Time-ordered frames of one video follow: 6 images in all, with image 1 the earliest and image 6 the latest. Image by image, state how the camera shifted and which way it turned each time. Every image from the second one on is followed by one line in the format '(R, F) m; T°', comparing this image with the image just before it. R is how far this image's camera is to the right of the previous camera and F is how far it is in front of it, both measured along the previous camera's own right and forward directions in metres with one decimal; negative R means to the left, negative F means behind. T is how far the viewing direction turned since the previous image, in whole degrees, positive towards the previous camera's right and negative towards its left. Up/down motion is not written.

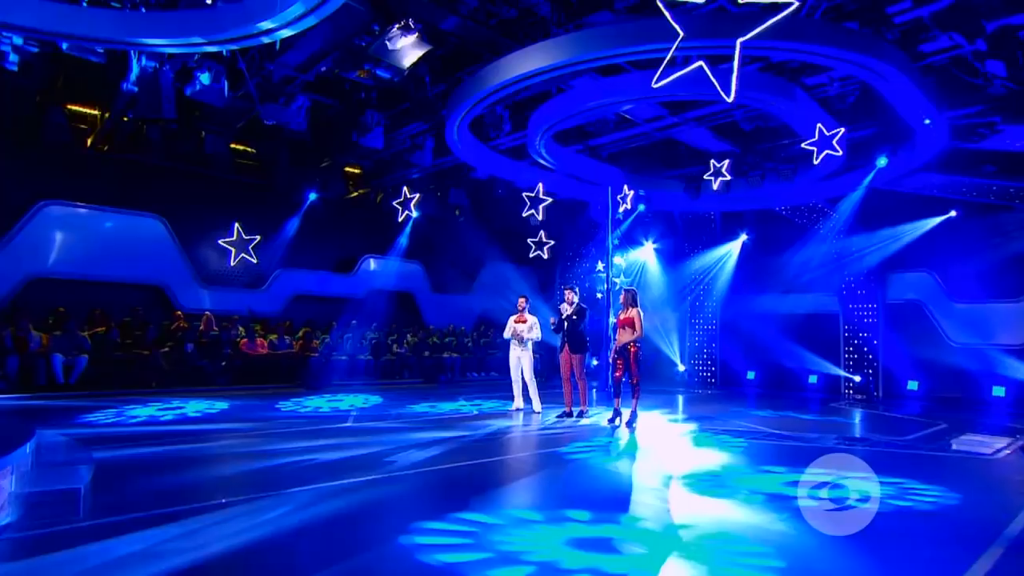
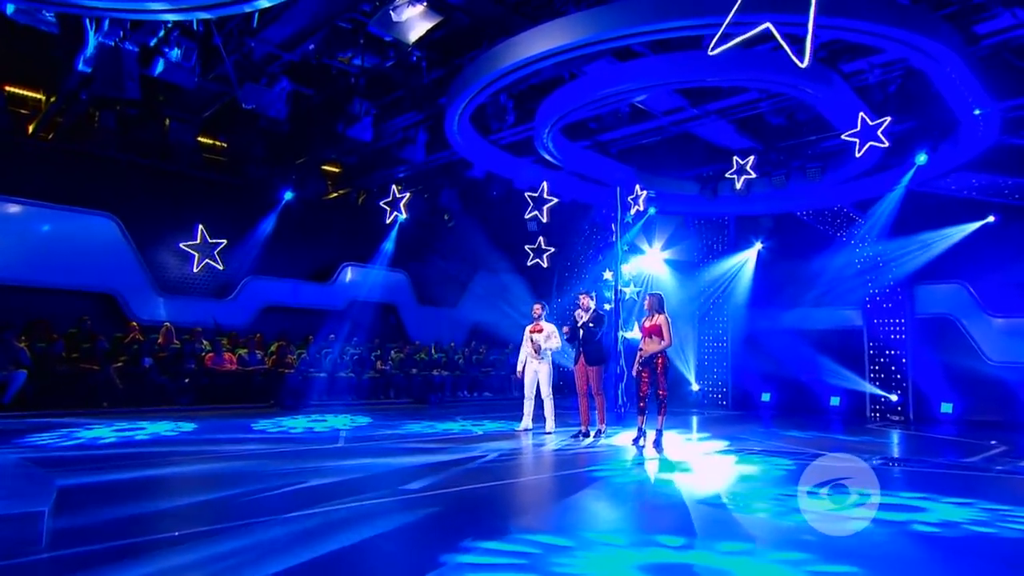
(-0.8, +1.5) m; +3°
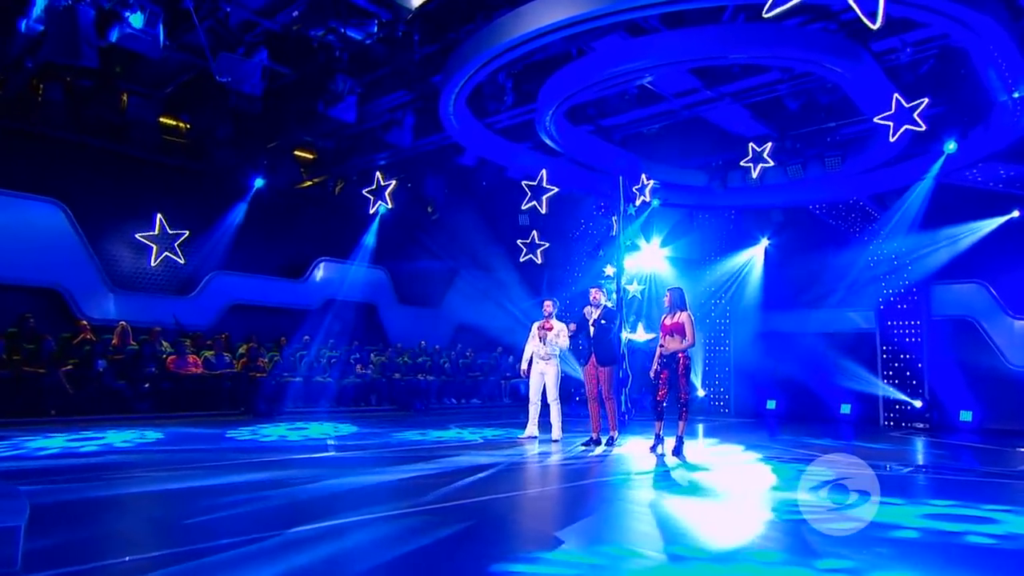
(-0.7, +1.1) m; +4°
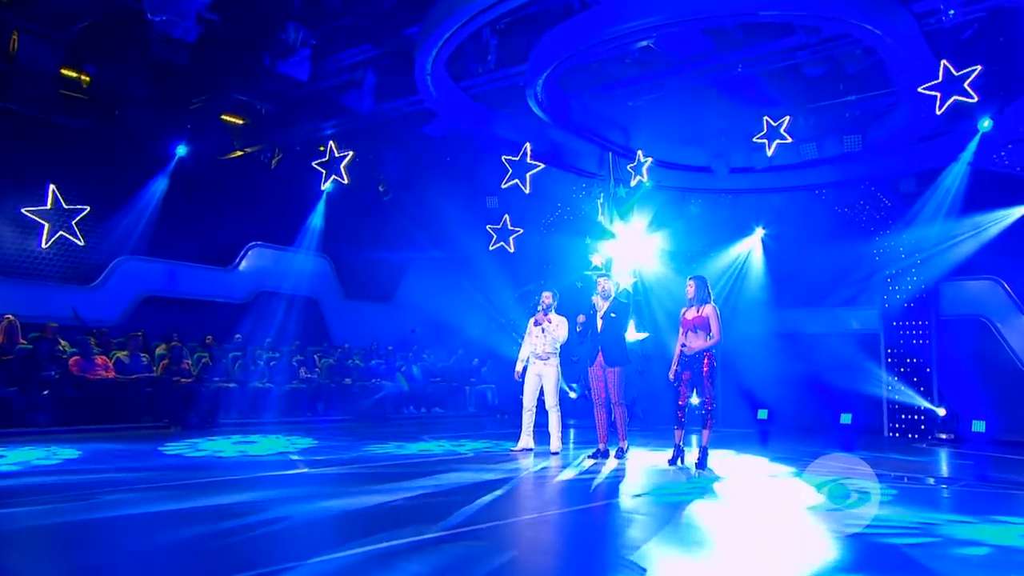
(-1.0, +1.8) m; +7°
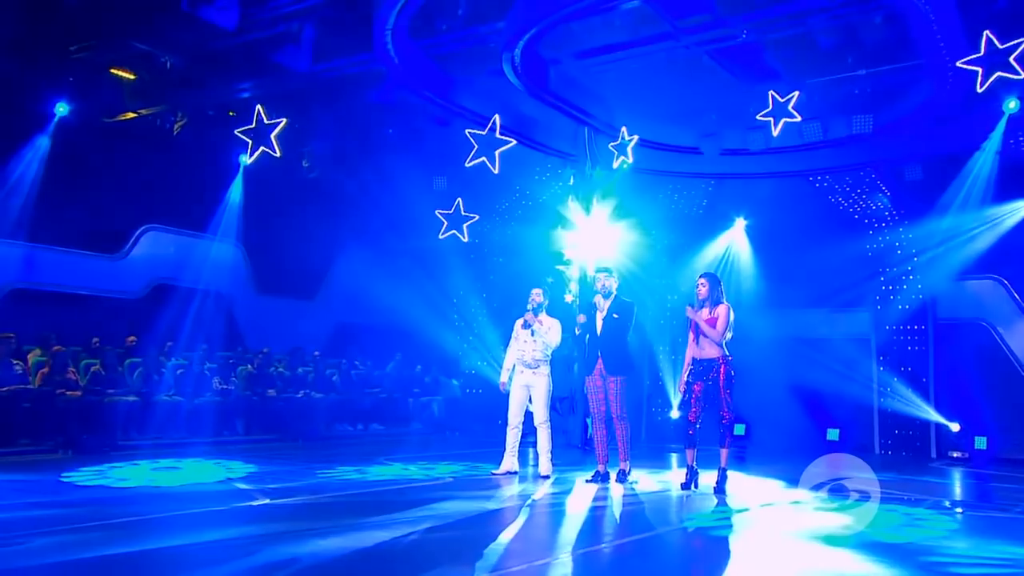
(-0.7, +1.7) m; +7°
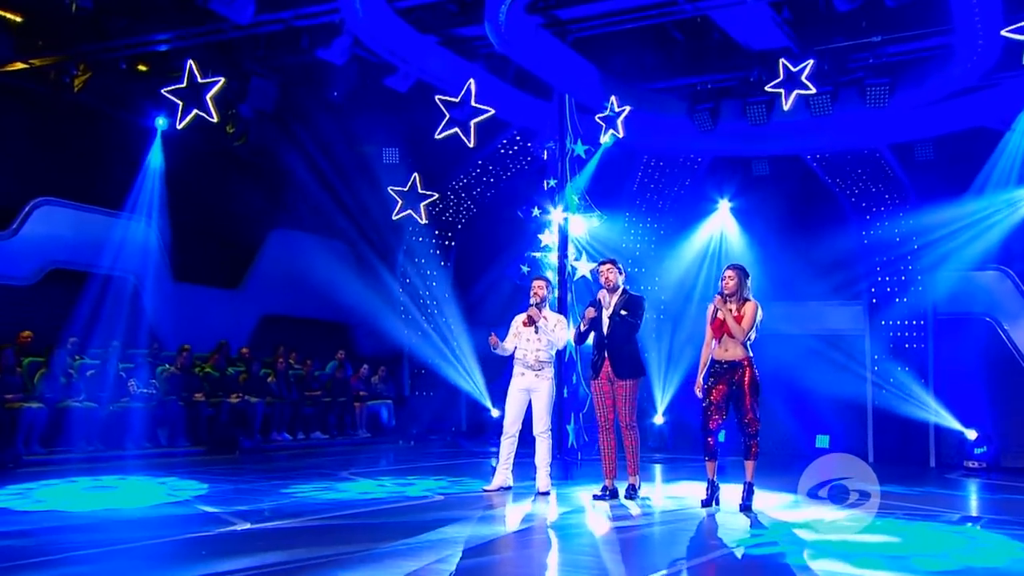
(-0.6, +1.3) m; +6°
